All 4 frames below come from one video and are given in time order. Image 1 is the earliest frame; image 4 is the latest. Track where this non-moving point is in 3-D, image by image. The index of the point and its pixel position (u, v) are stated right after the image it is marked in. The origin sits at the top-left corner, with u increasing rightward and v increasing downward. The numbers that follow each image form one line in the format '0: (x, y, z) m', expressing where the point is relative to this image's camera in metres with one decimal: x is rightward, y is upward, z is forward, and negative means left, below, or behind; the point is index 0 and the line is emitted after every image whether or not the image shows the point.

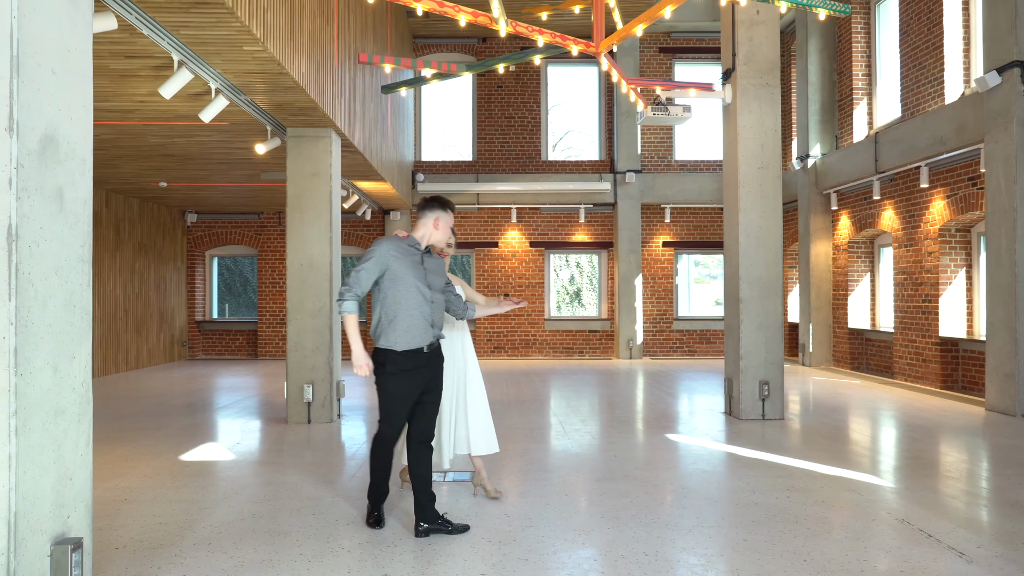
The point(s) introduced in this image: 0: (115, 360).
0: (-5.8, -1.1, +10.2) m
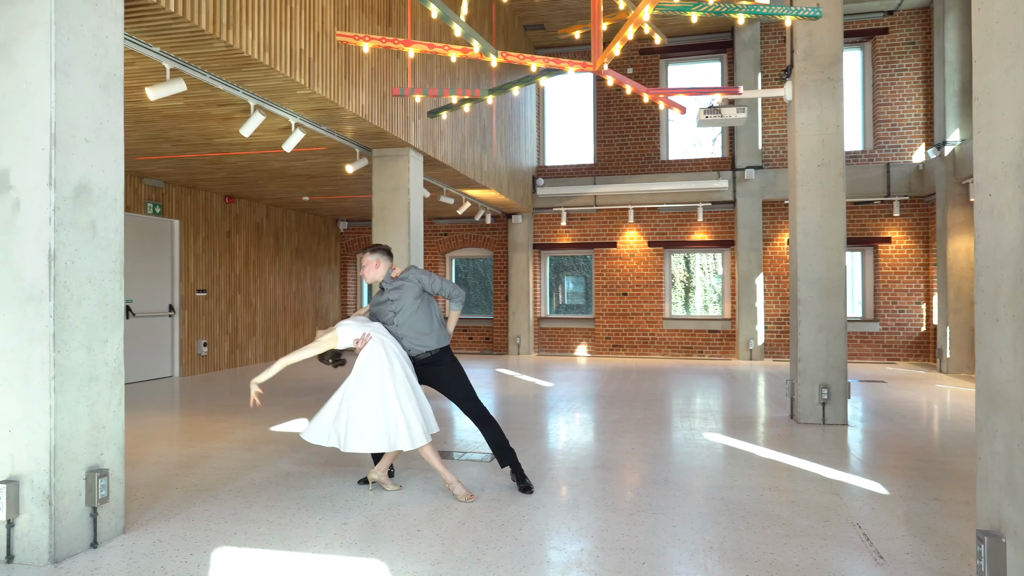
0: (-4.1, -1.0, +12.0) m
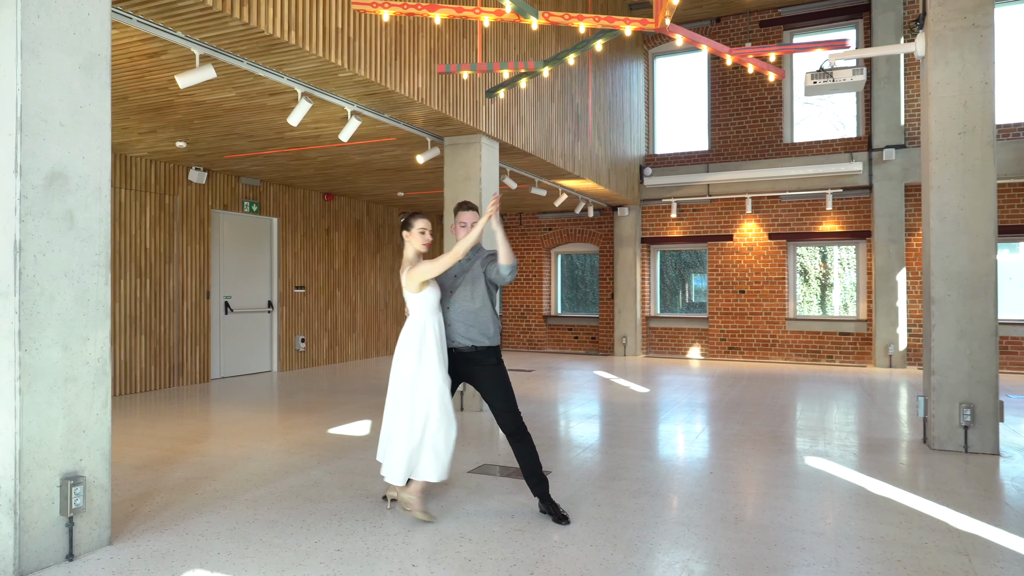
0: (-2.3, -1.0, +12.0) m
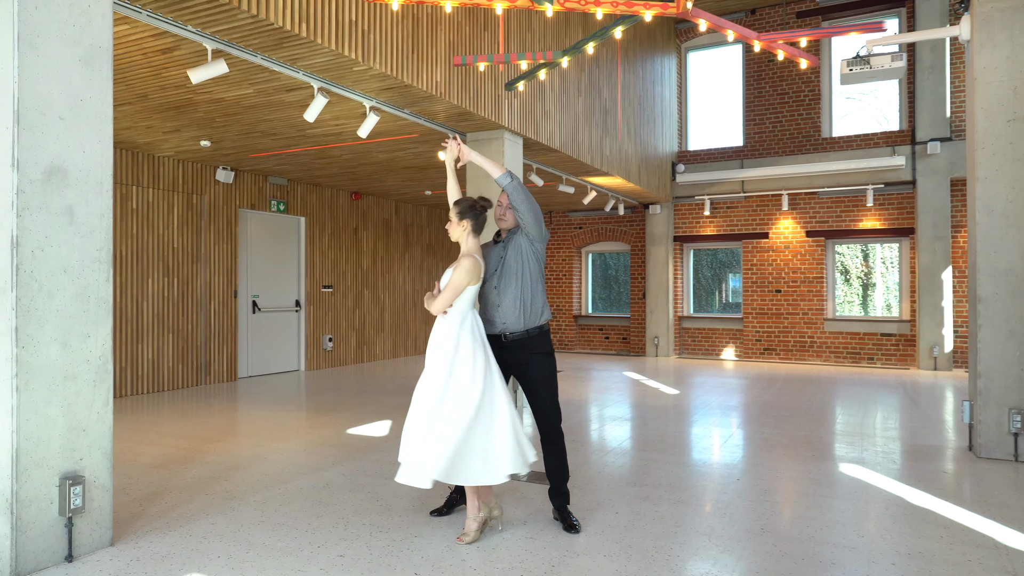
0: (-1.8, -1.0, +12.0) m
